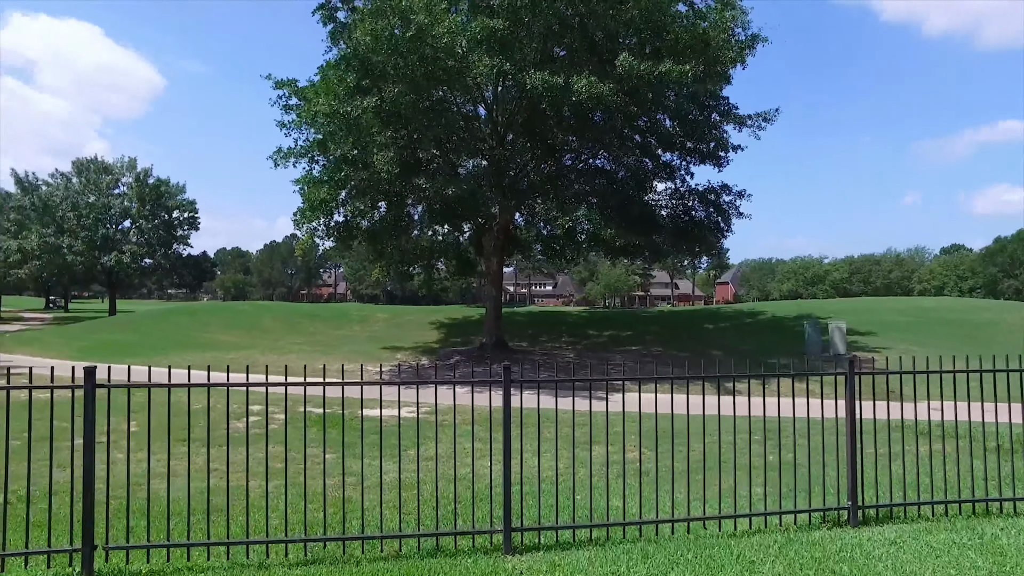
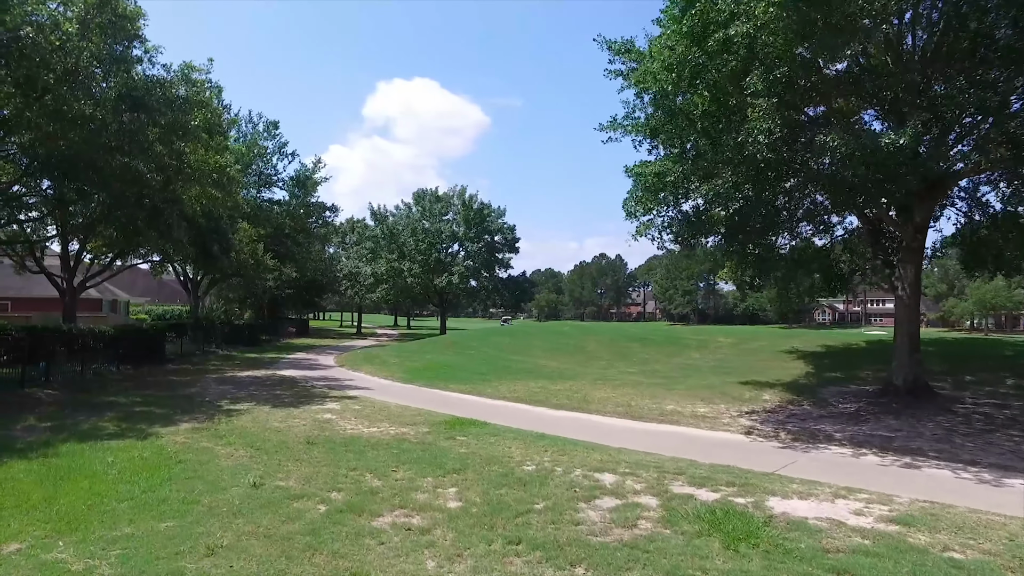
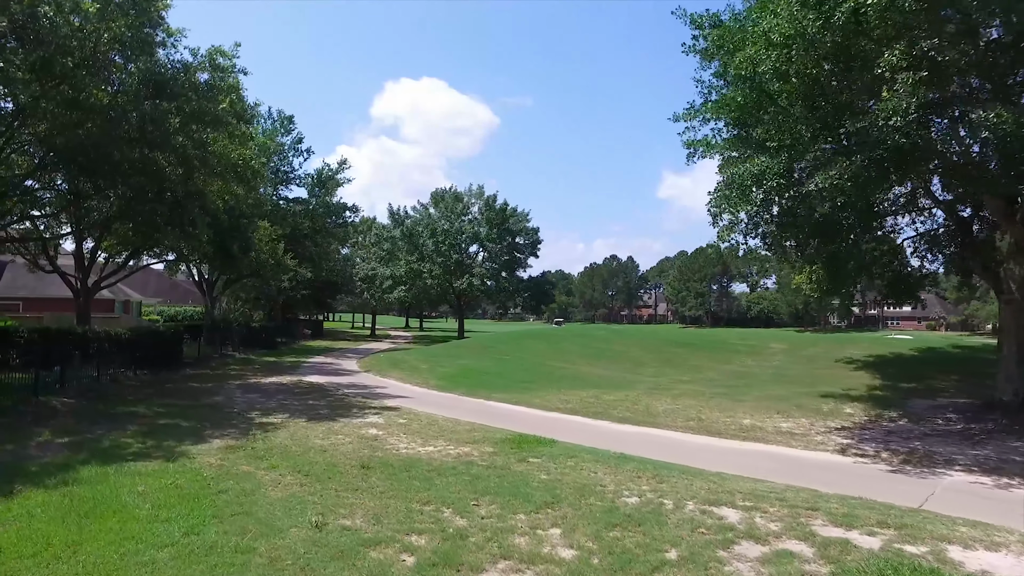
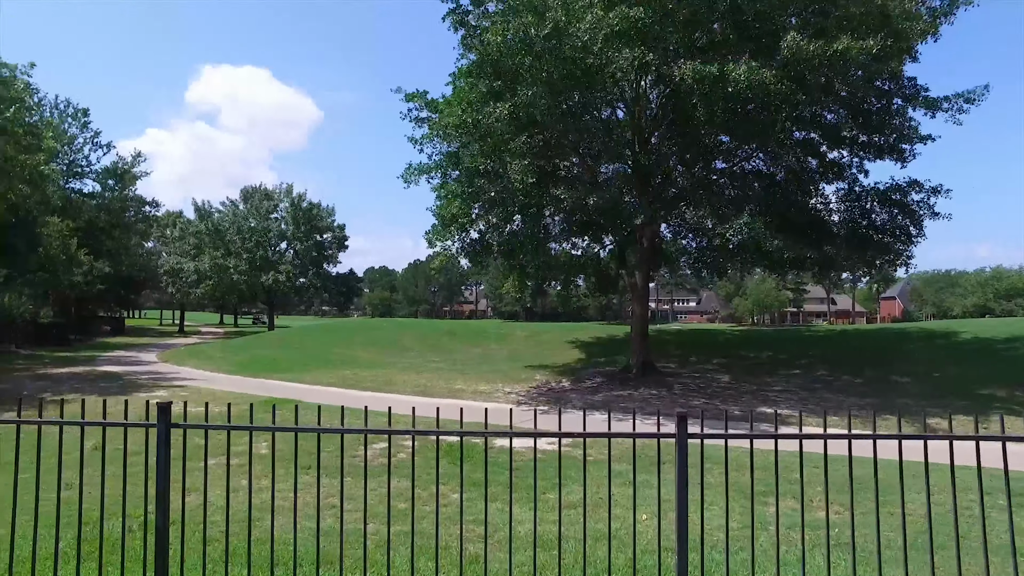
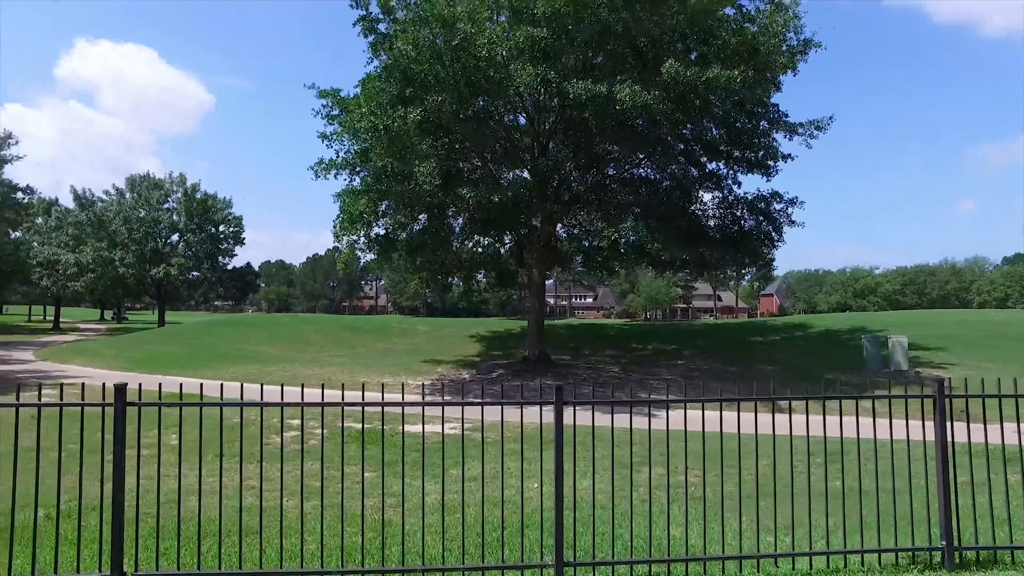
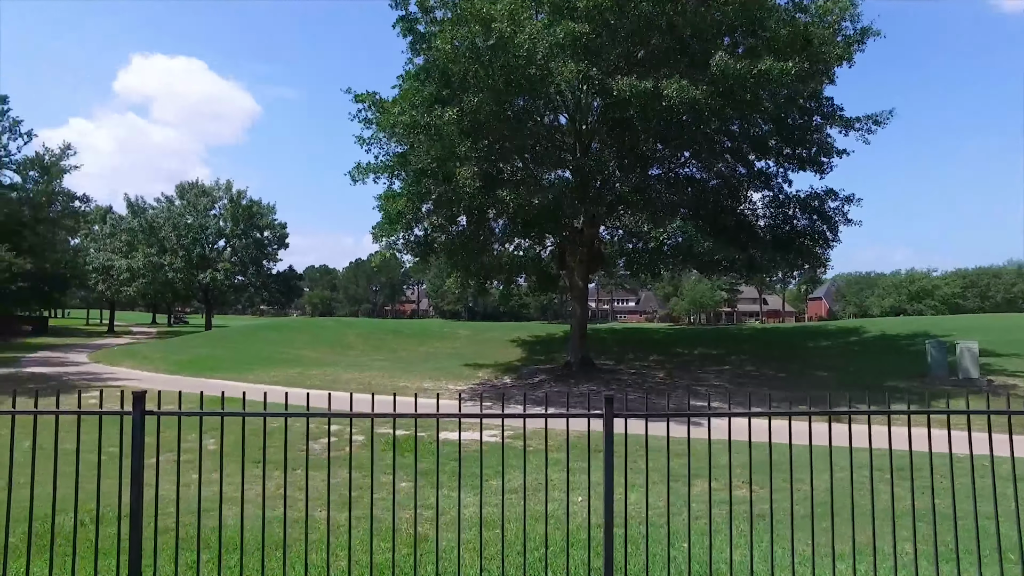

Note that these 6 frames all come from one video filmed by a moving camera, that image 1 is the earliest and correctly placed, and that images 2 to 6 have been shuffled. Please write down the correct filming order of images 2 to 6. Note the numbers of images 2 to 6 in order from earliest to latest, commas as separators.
5, 6, 4, 2, 3
